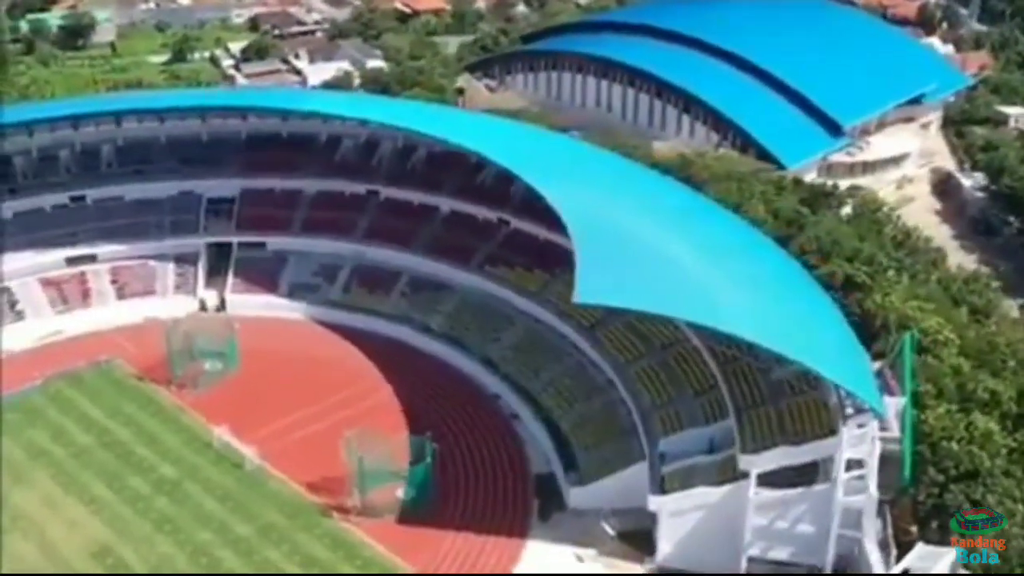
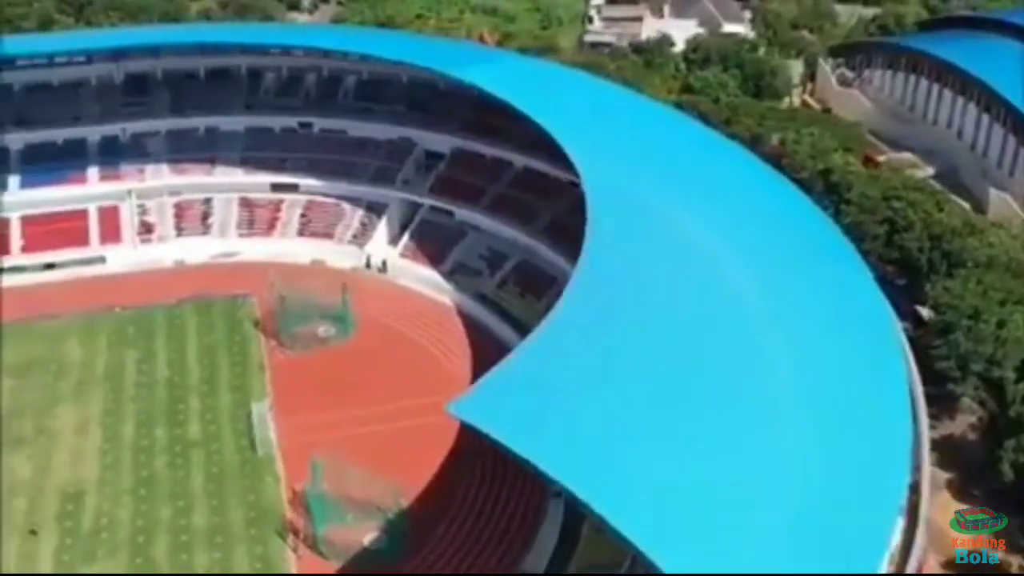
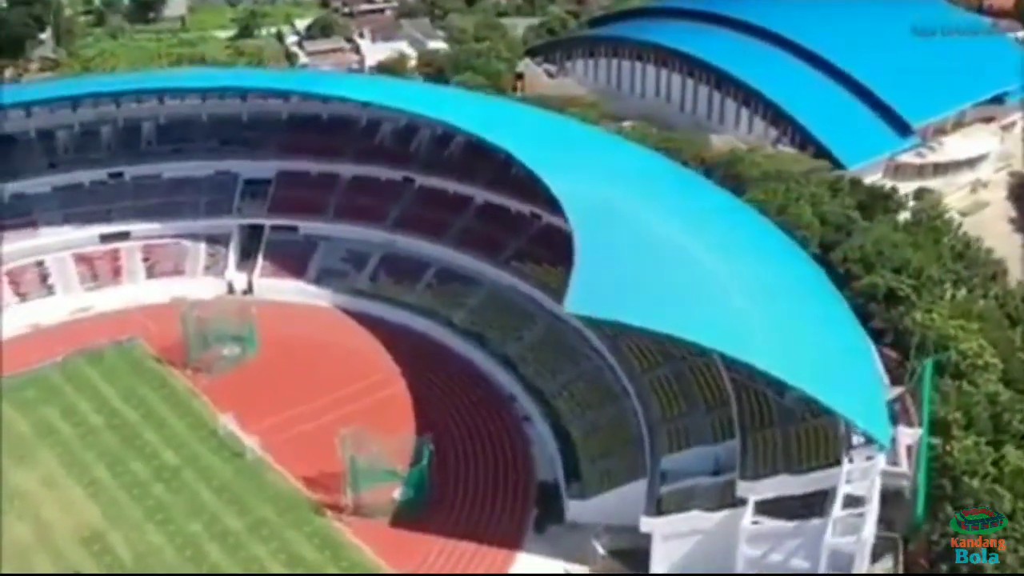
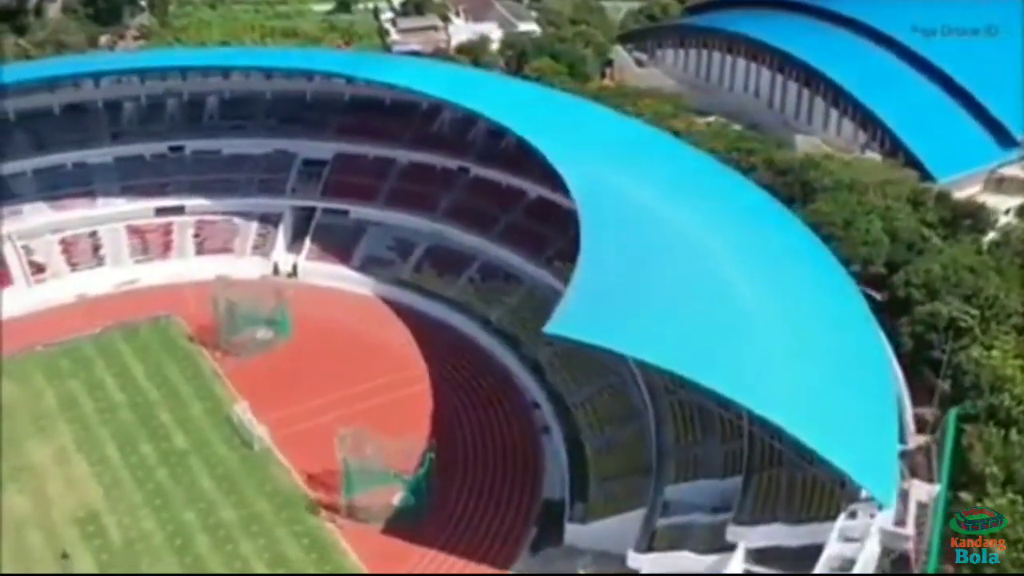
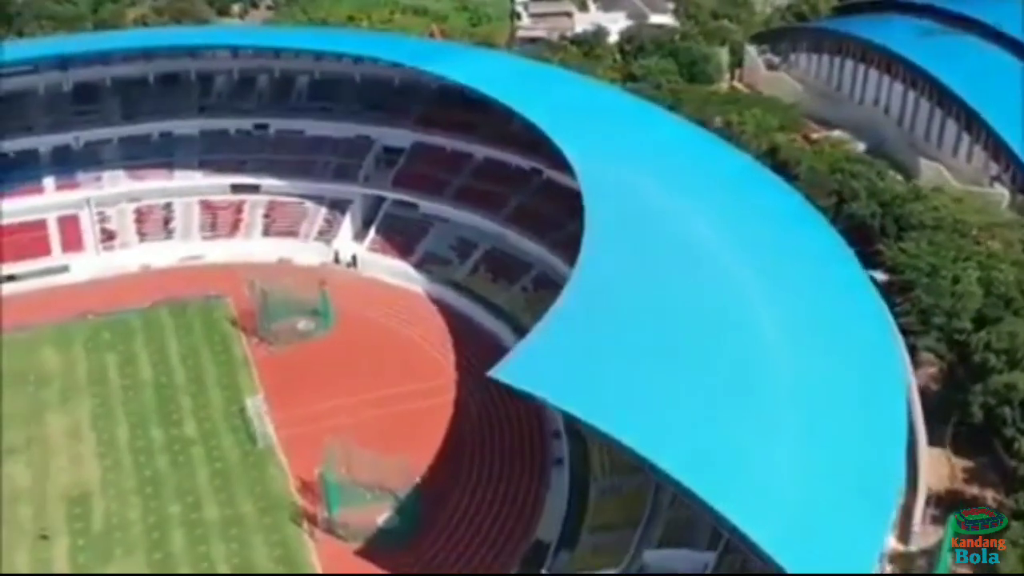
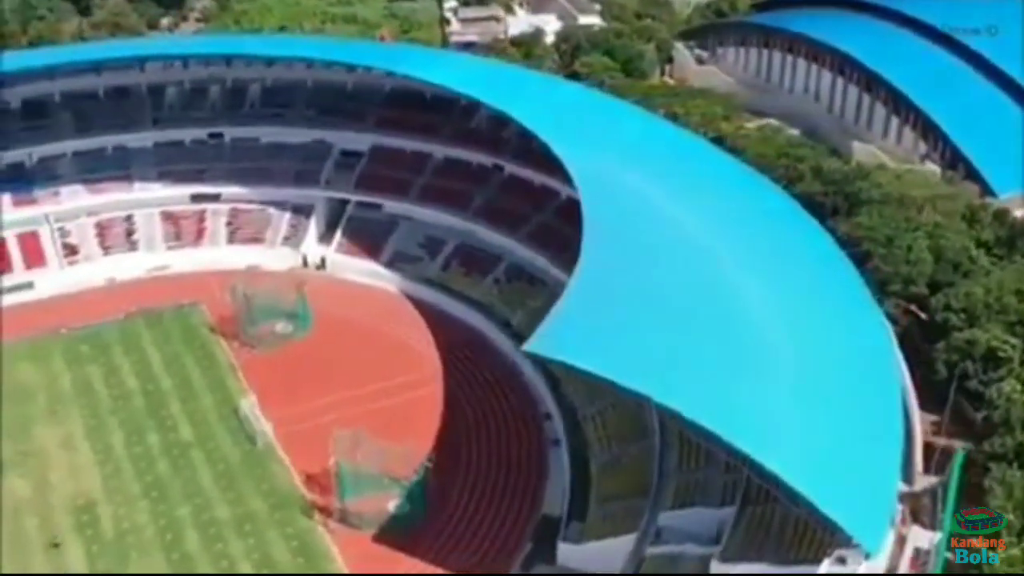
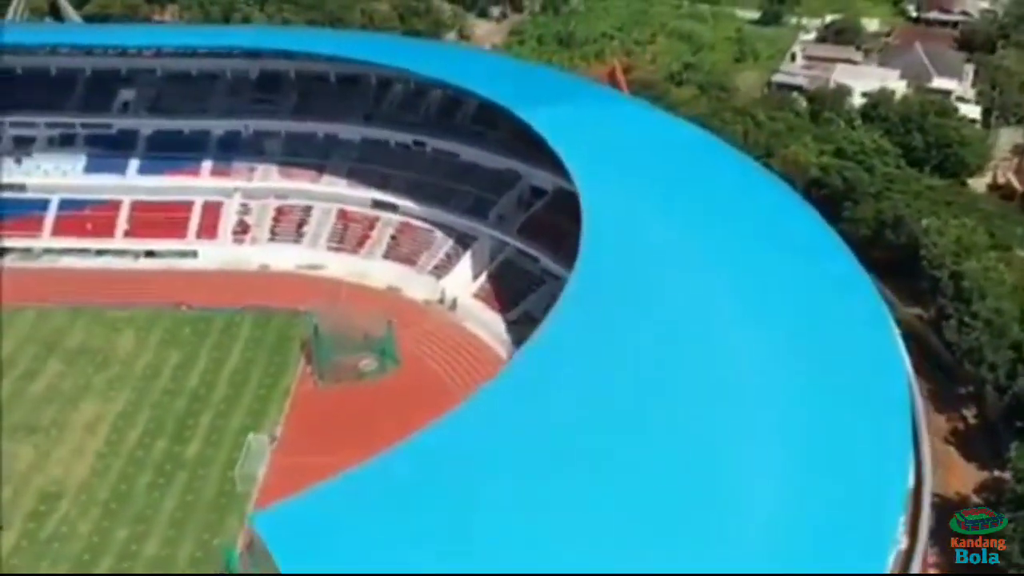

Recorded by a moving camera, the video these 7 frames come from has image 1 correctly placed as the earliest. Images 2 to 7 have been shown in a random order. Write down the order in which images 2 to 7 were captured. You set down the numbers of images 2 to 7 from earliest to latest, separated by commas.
3, 4, 6, 5, 2, 7
